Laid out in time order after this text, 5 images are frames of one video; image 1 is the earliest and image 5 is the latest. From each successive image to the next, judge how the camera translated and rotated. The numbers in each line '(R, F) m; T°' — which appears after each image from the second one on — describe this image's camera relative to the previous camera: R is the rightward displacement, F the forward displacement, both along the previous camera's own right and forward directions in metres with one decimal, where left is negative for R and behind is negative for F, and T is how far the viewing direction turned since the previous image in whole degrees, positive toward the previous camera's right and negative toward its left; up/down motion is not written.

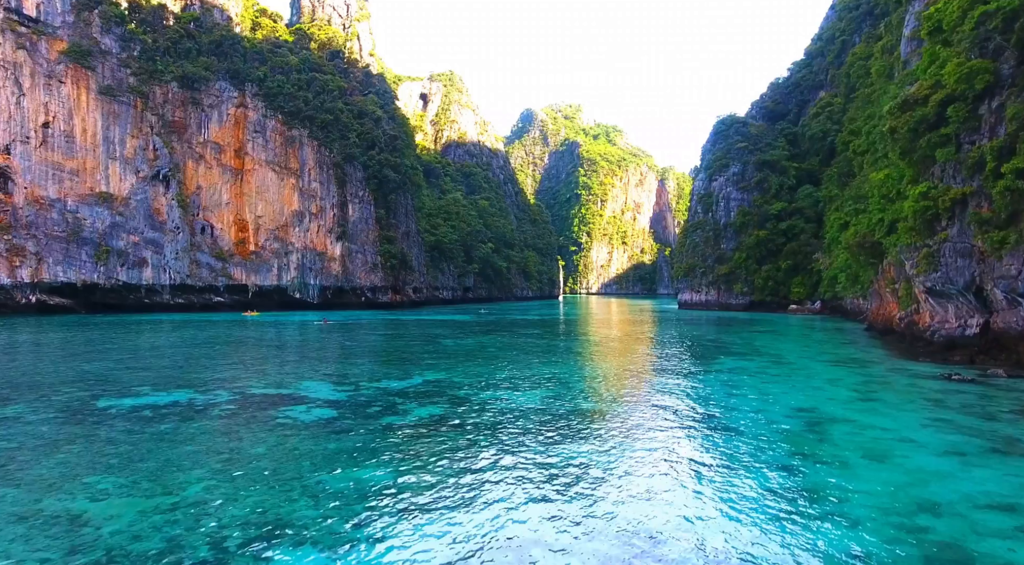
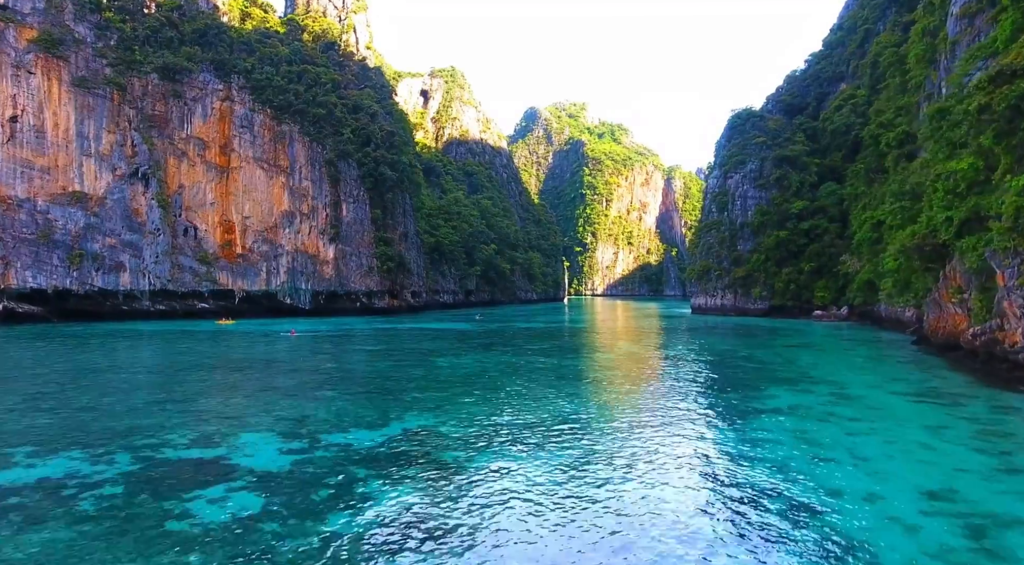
(0.0, +2.4) m; 0°
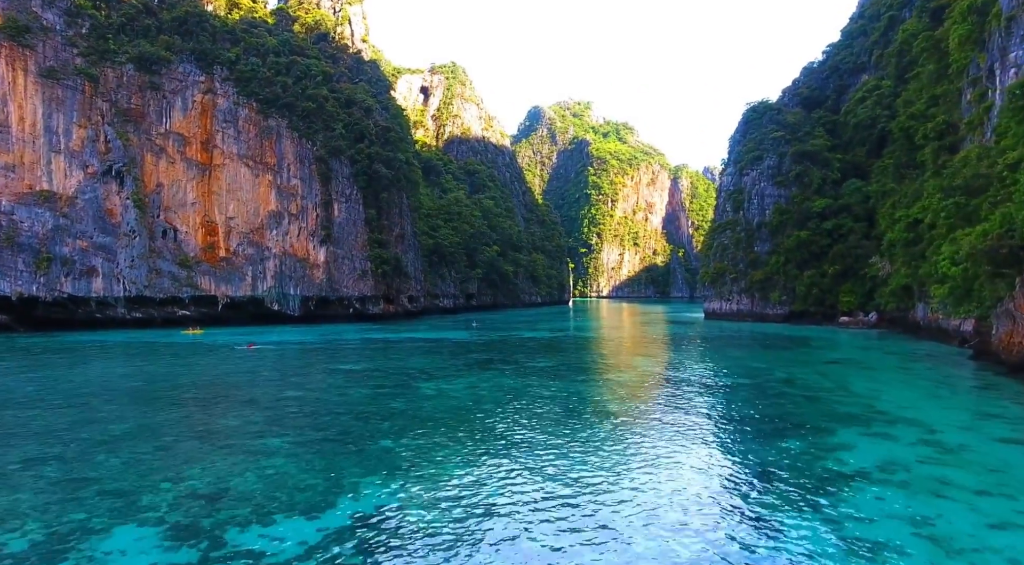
(+0.1, +2.4) m; 0°
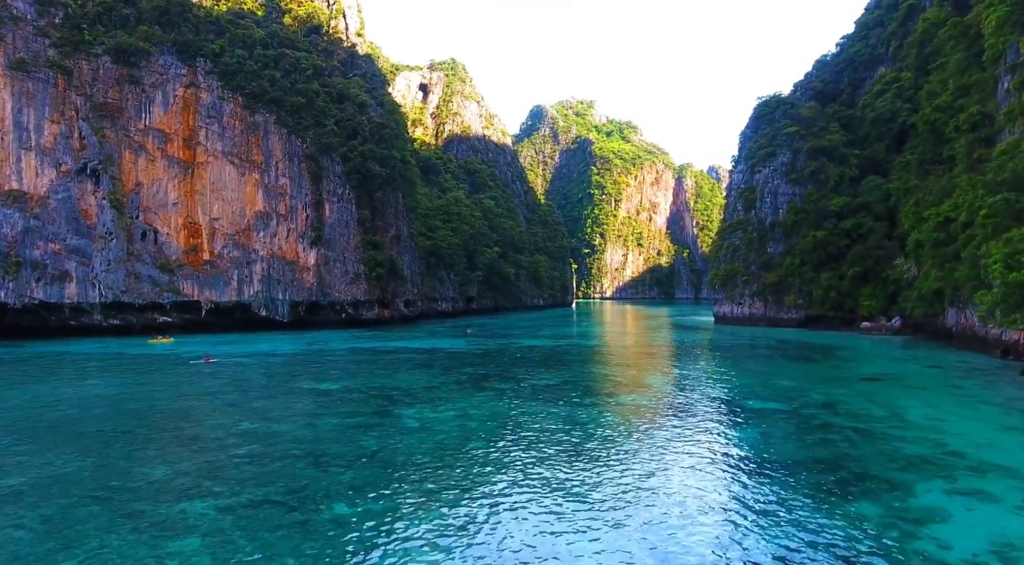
(+0.1, +1.8) m; 0°
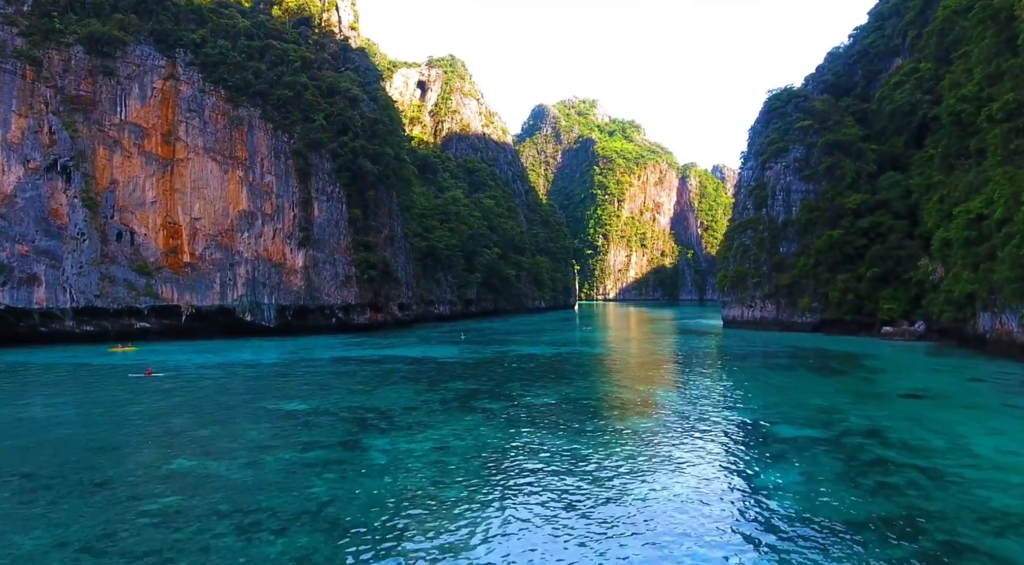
(+0.2, +1.8) m; 0°
